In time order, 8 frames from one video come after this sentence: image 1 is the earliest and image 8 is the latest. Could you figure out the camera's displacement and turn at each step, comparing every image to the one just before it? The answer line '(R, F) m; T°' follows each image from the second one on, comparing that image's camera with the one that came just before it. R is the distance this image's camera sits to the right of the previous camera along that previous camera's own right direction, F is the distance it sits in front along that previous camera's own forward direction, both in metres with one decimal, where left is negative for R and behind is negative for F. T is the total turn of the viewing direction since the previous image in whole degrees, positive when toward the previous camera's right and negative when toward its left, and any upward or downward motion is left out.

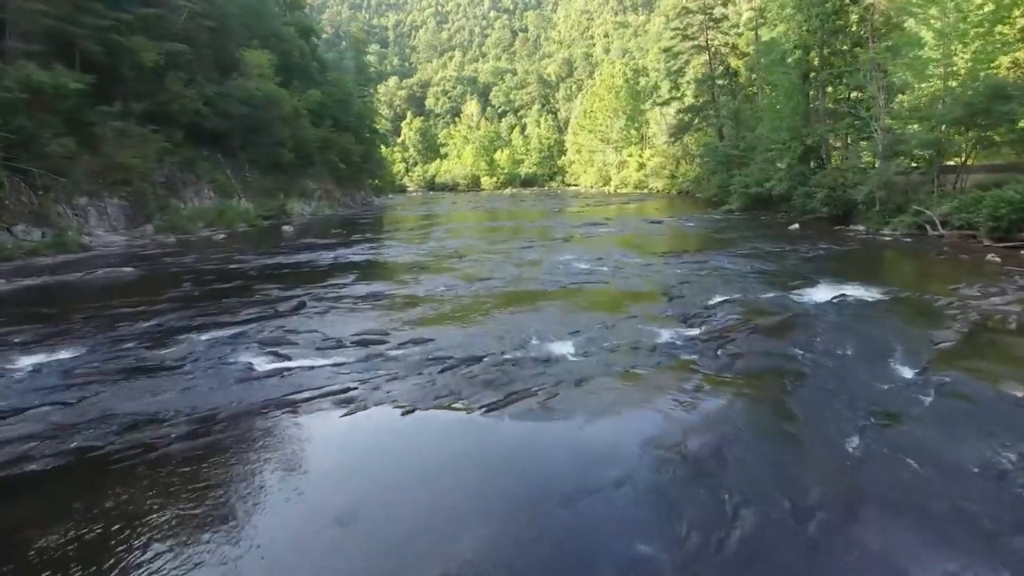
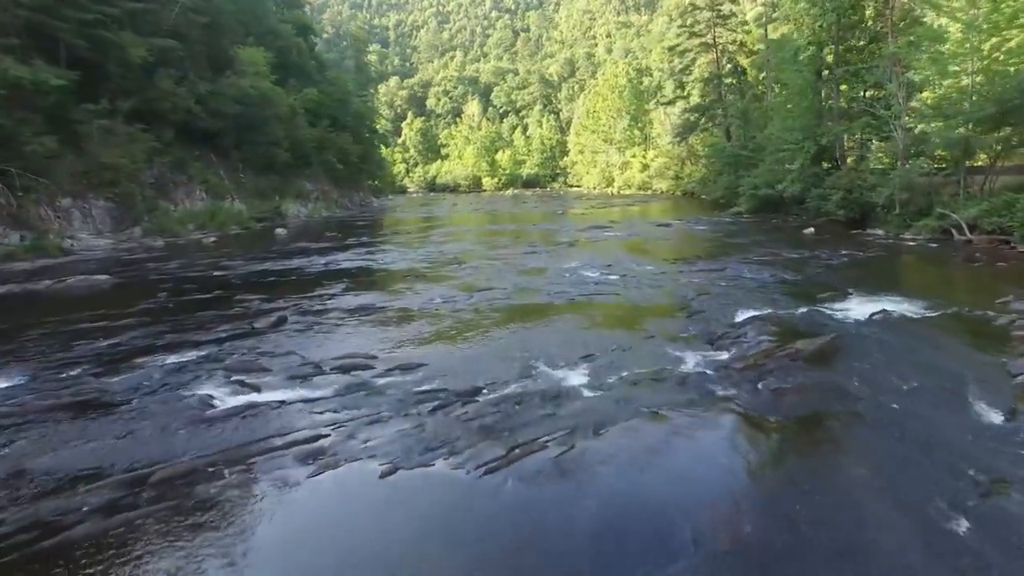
(0.0, +1.1) m; 0°
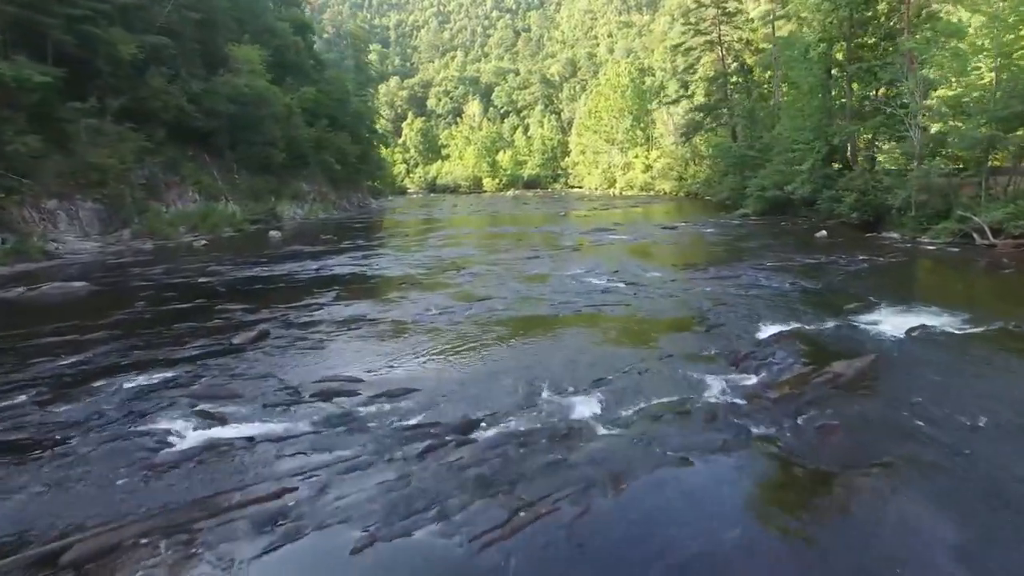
(0.0, +0.9) m; 0°
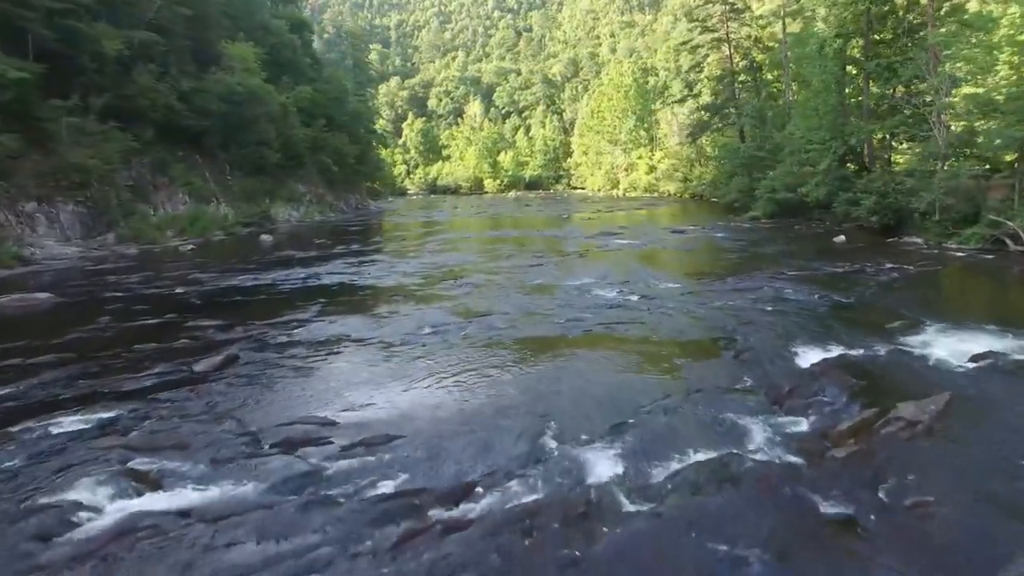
(0.0, +1.2) m; 0°
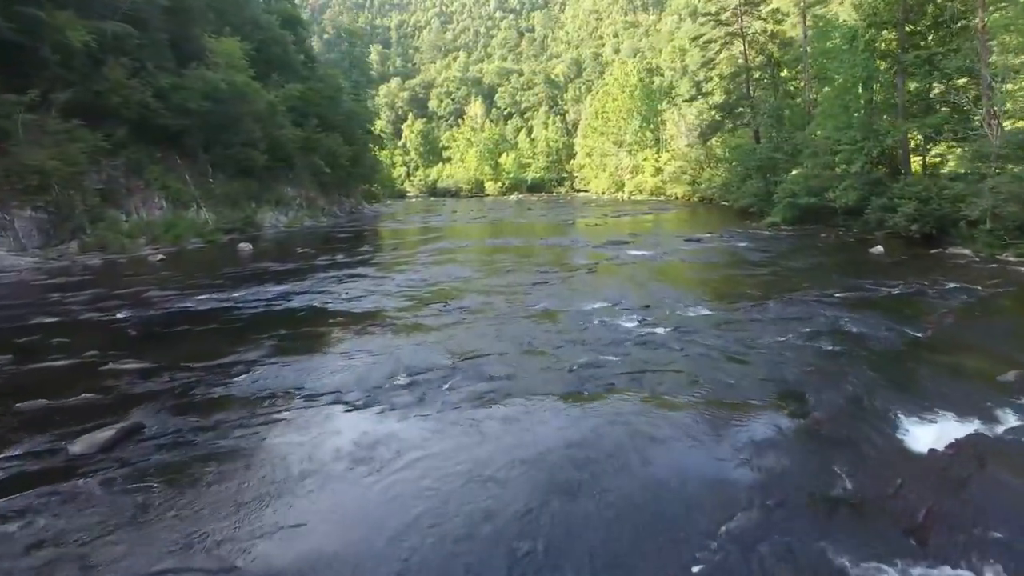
(0.0, +2.3) m; 0°
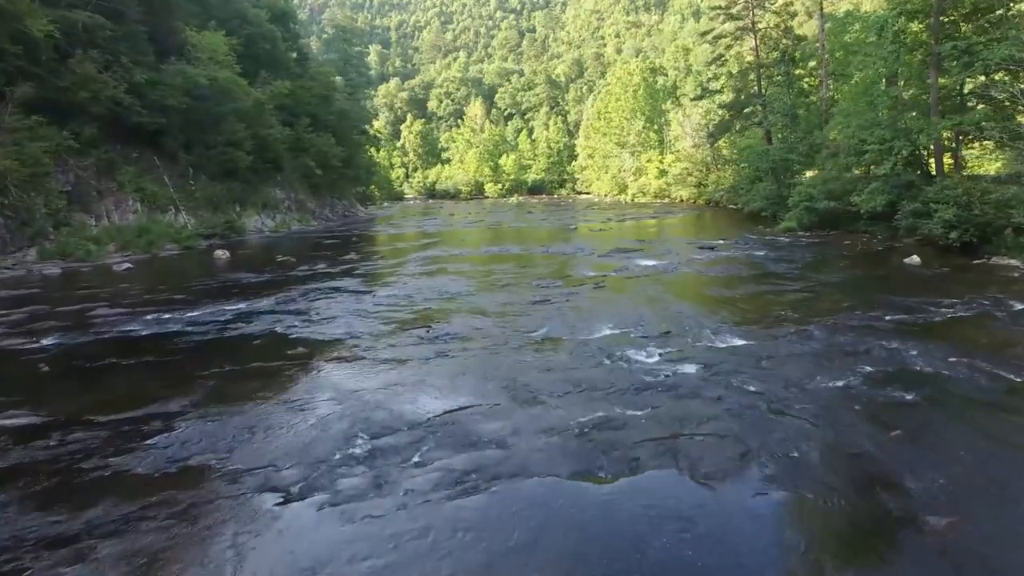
(+0.1, +2.0) m; 0°
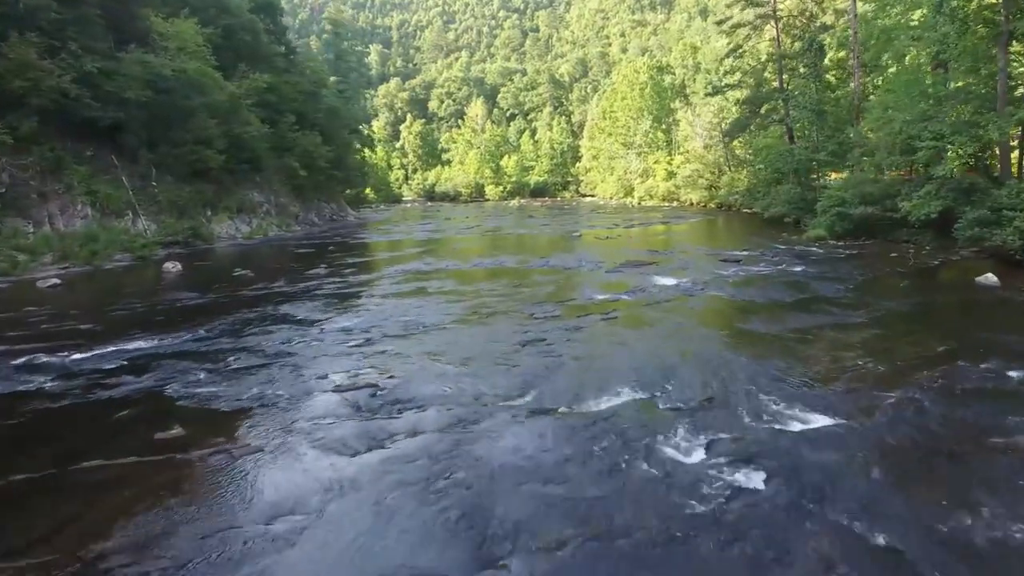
(+0.2, +3.2) m; 0°
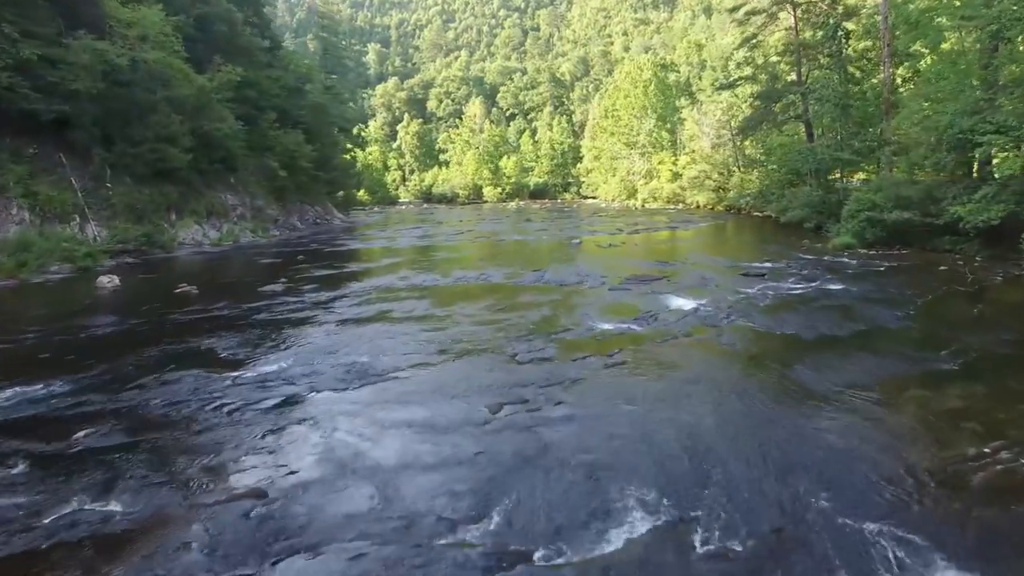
(+0.3, +2.9) m; 0°
